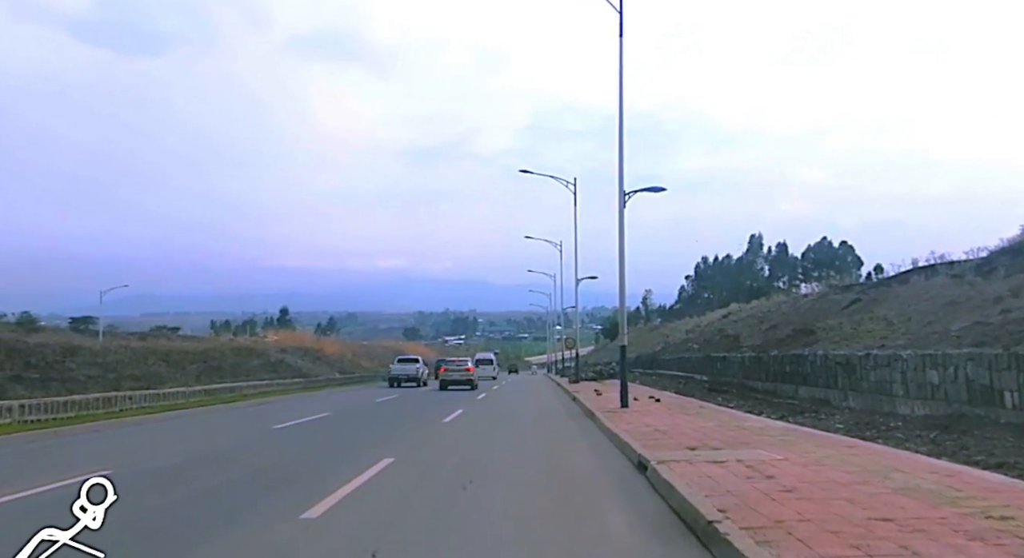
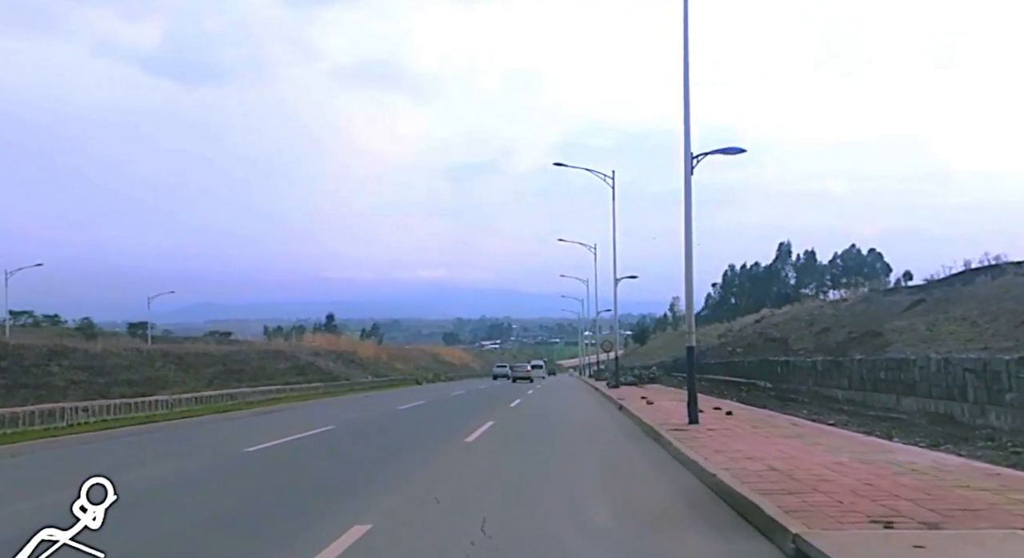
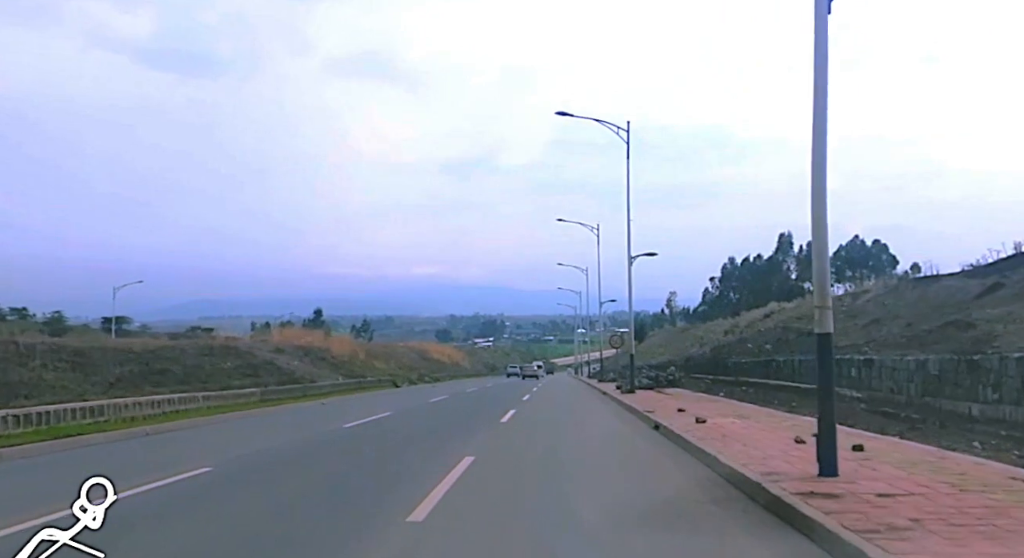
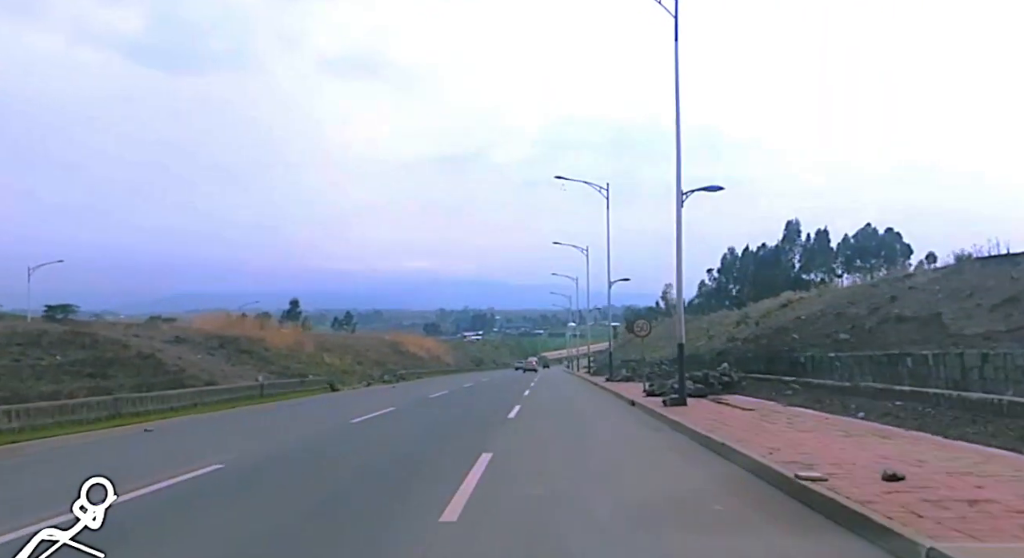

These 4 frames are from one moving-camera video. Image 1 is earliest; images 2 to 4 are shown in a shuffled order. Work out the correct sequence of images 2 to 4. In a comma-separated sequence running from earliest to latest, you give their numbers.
2, 3, 4
